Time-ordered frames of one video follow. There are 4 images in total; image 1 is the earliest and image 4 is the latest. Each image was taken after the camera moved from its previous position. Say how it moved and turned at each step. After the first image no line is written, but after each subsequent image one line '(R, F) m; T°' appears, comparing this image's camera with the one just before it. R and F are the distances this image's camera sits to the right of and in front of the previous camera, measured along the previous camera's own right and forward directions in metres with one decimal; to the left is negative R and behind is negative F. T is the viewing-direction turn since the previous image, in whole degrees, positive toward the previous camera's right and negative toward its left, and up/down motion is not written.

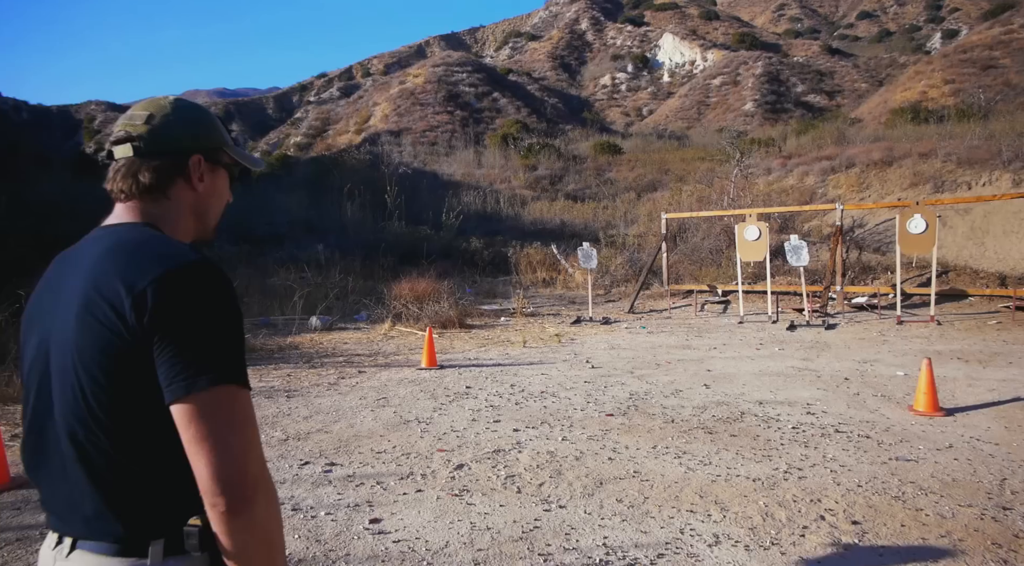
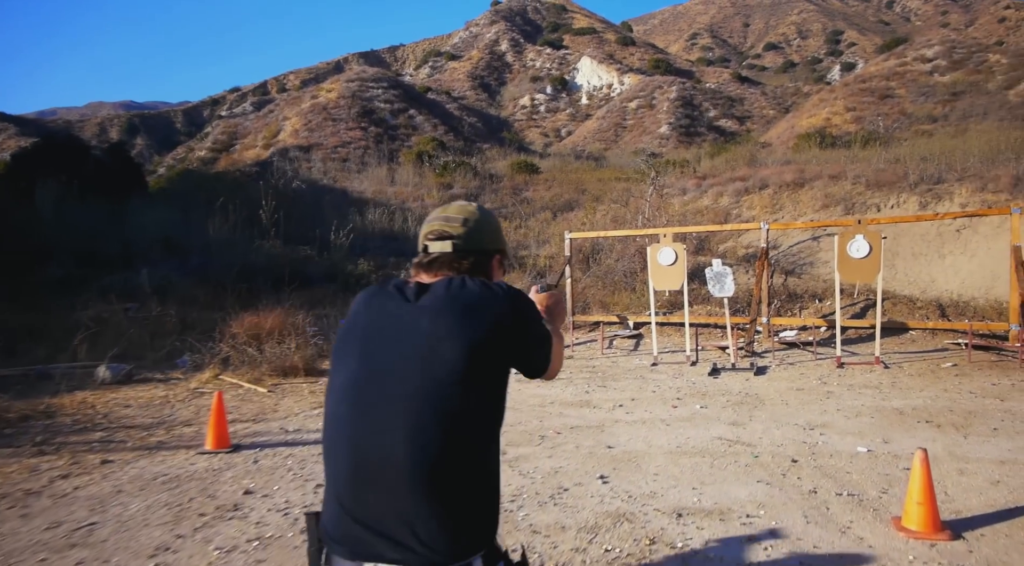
(+0.7, +2.1) m; +6°
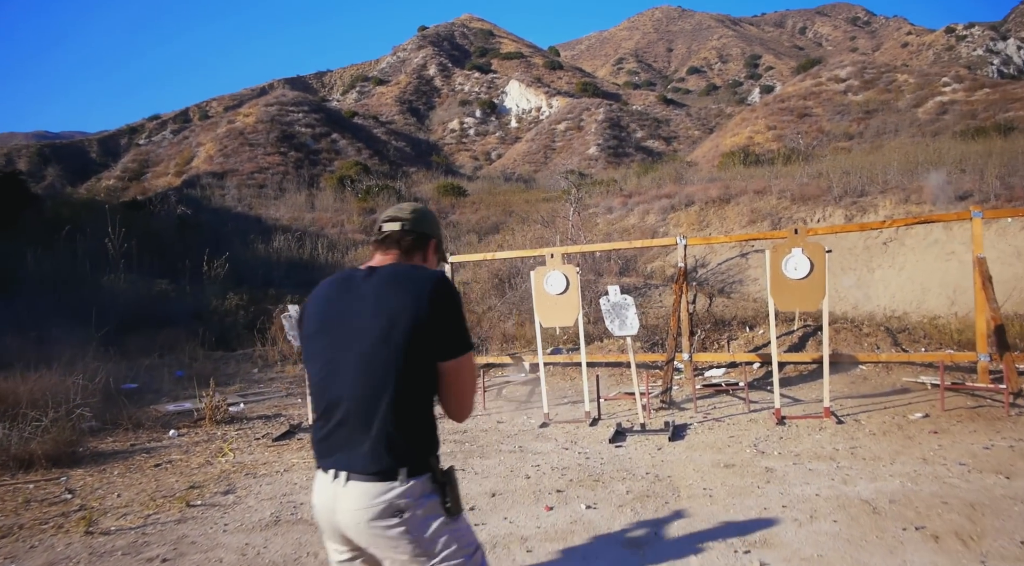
(+0.9, +2.1) m; +5°
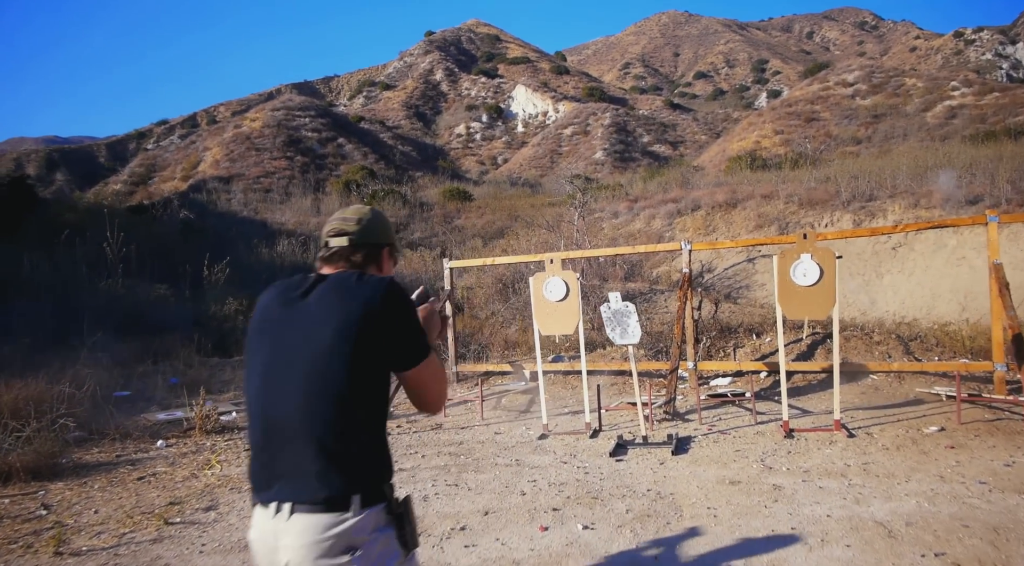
(+0.1, +0.2) m; -1°
